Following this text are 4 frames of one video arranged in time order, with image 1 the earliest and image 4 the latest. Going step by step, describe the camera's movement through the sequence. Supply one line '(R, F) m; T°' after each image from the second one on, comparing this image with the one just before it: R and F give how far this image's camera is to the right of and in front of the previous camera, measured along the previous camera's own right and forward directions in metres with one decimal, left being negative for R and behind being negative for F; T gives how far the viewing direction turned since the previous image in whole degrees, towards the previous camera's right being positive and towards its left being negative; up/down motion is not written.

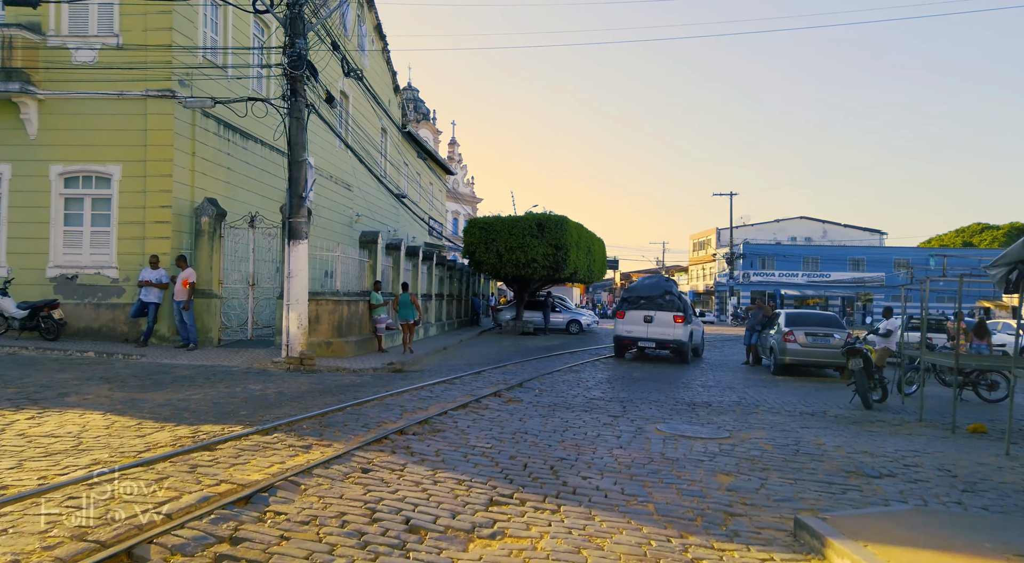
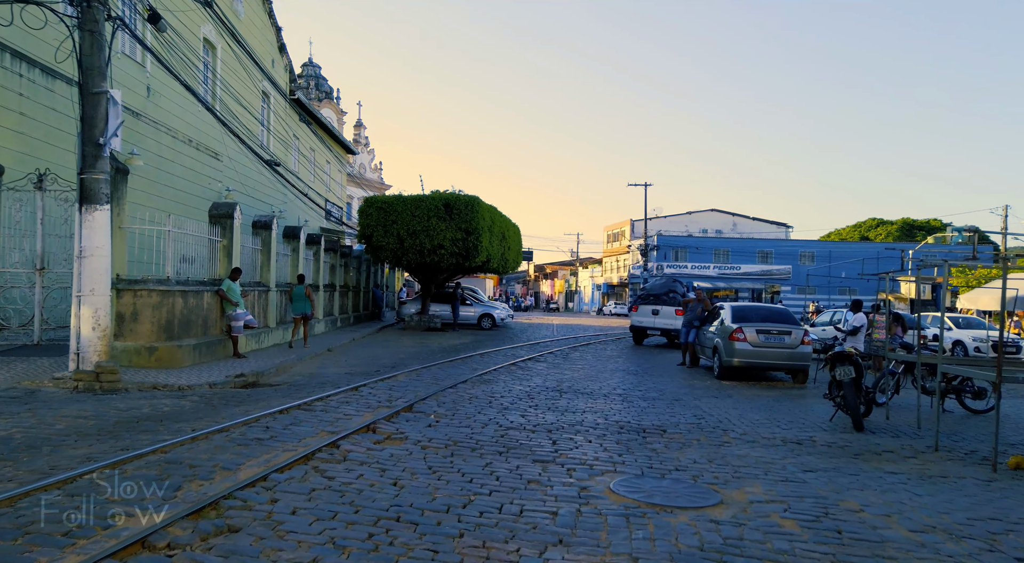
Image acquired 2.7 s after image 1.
(+0.3, +3.5) m; +6°
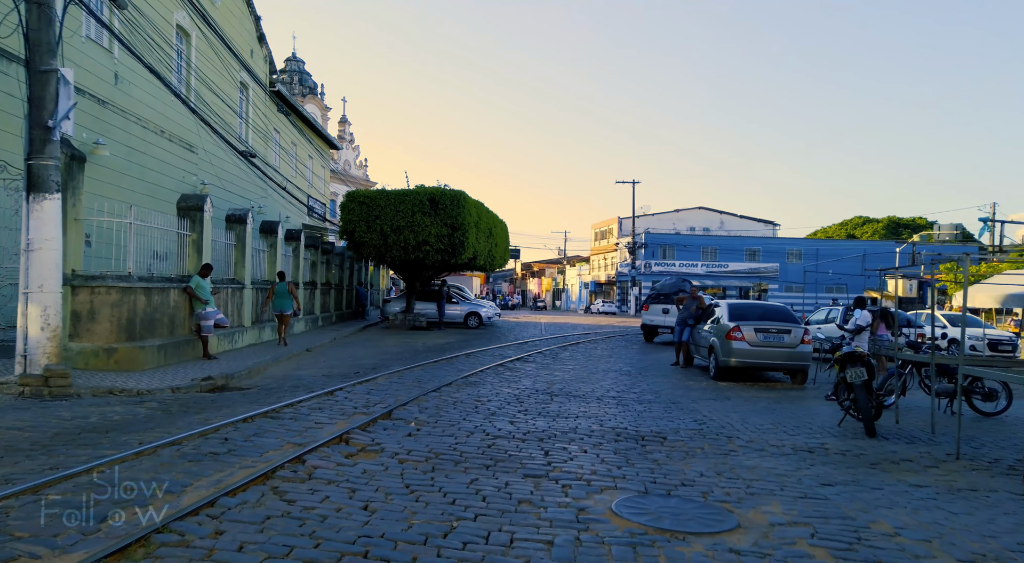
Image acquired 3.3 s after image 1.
(0.0, +0.8) m; +1°
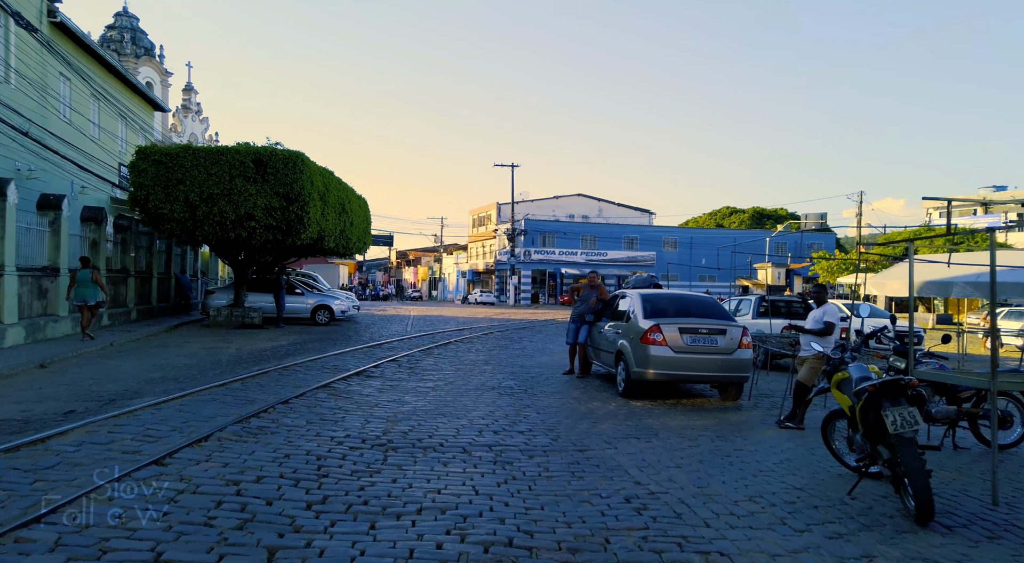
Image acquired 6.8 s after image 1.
(+0.6, +4.6) m; +9°
